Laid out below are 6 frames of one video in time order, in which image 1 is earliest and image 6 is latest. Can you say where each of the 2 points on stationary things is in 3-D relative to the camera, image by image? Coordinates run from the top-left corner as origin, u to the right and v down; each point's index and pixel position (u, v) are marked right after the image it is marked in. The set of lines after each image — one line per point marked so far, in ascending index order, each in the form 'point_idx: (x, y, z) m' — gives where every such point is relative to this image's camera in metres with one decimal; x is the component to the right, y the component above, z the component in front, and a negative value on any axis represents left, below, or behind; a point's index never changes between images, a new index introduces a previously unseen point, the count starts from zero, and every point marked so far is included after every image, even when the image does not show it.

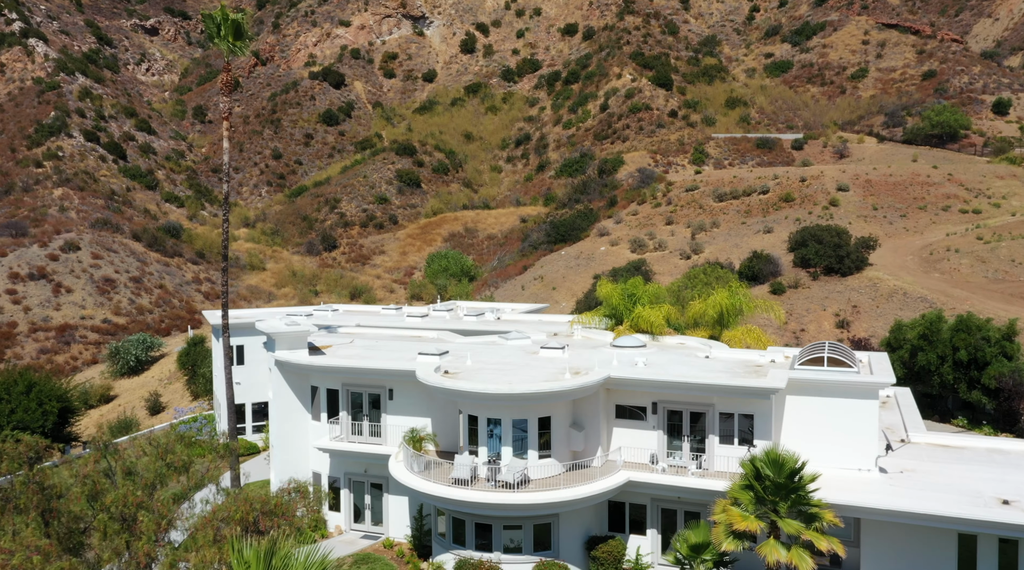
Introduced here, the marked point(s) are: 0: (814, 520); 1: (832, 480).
0: (+6.1, -4.6, +17.3) m
1: (+7.2, -4.4, +19.6) m
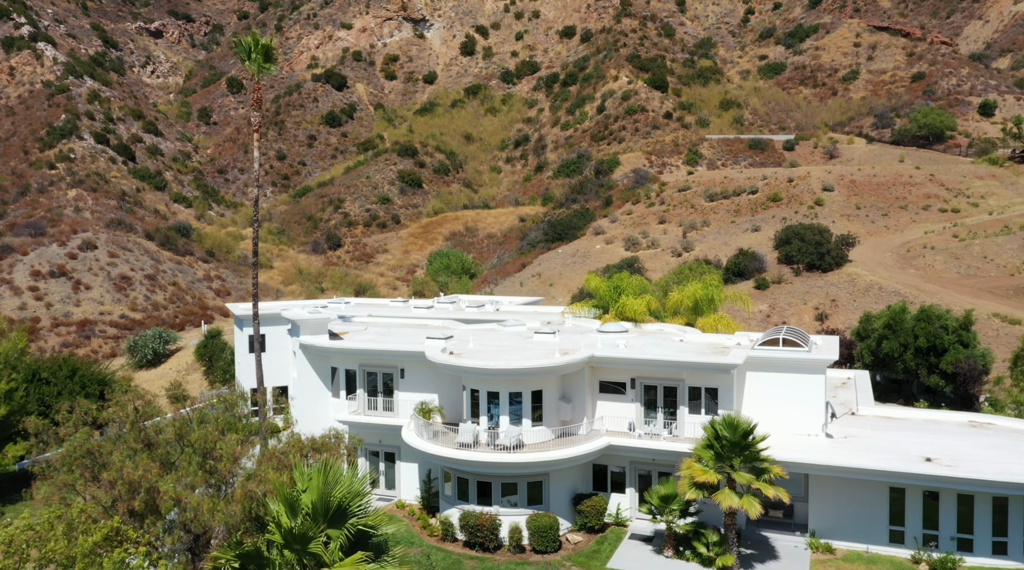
0: (+6.0, -4.4, +20.5) m
1: (+7.2, -4.2, +22.7) m
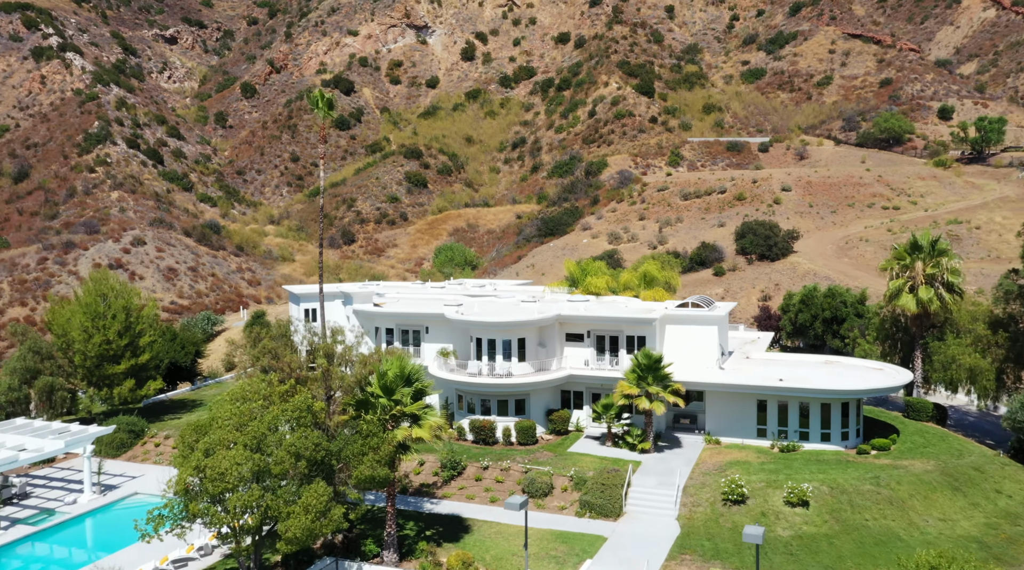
0: (+5.7, -3.6, +31.3) m
1: (+6.9, -3.4, +33.5) m
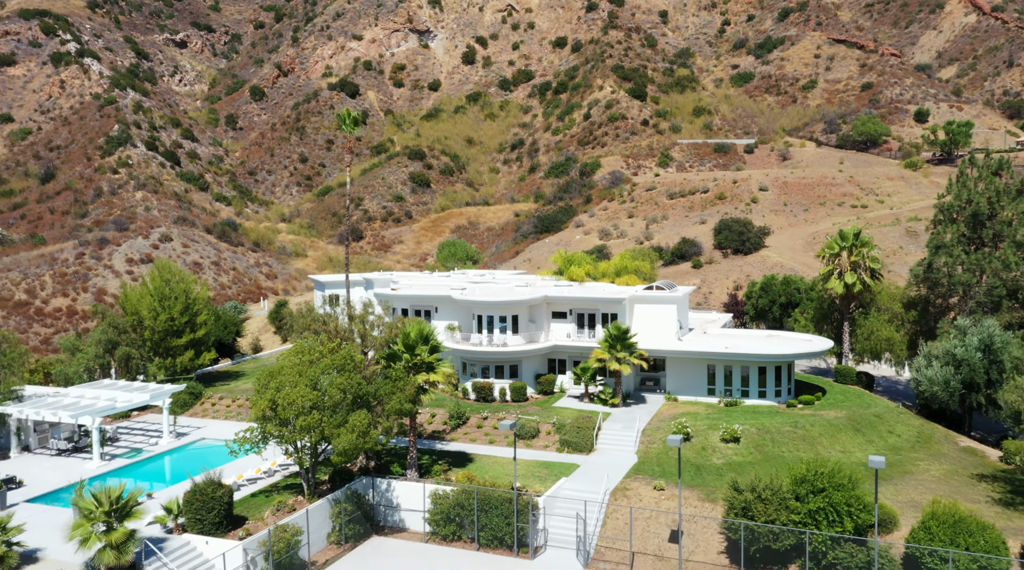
0: (+5.4, -2.9, +38.6) m
1: (+6.6, -2.7, +40.8) m
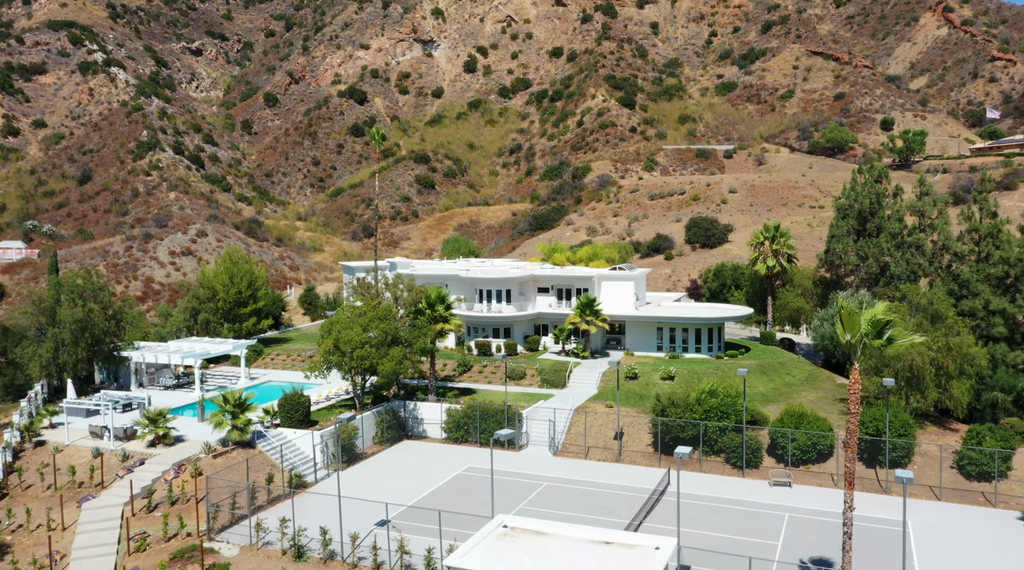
0: (+5.1, -1.8, +50.3) m
1: (+6.3, -1.6, +52.6) m
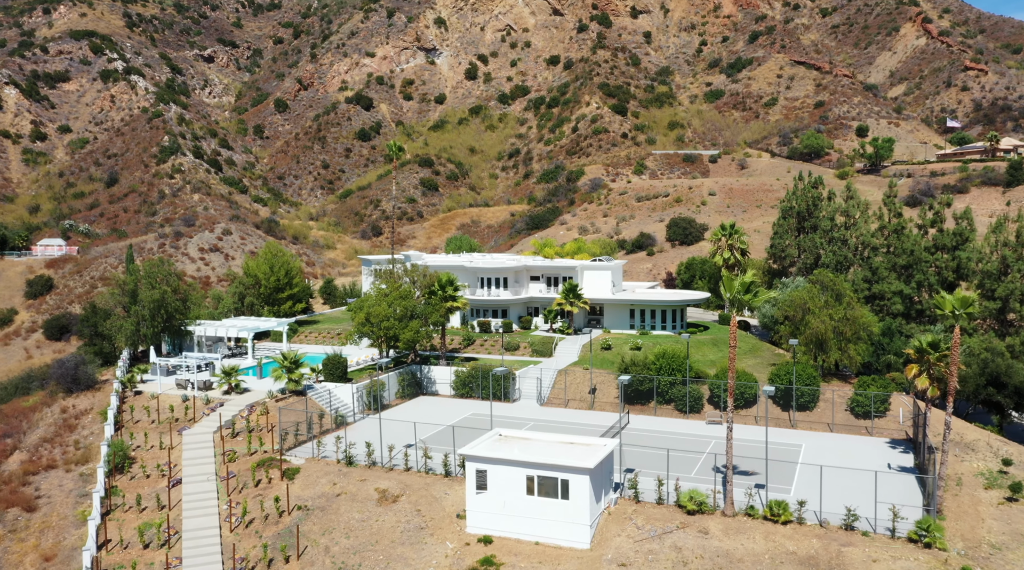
0: (+4.8, -1.0, +60.3) m
1: (+6.0, -0.8, +62.5) m
